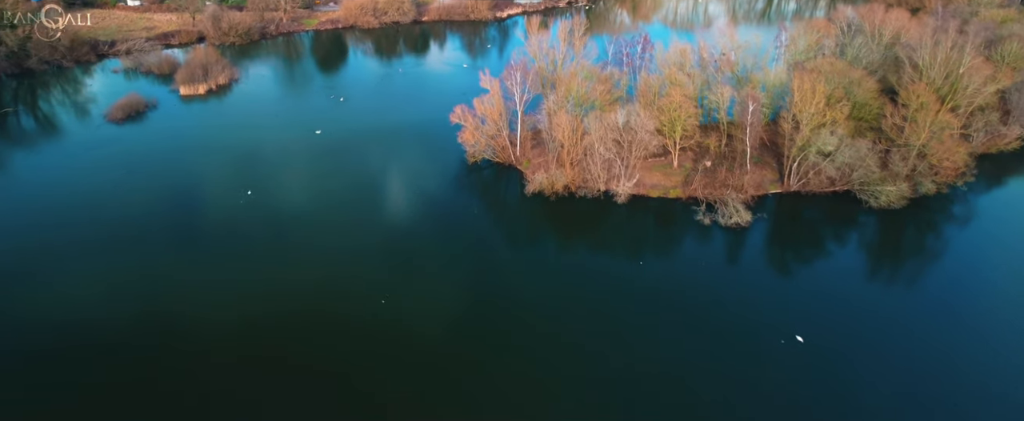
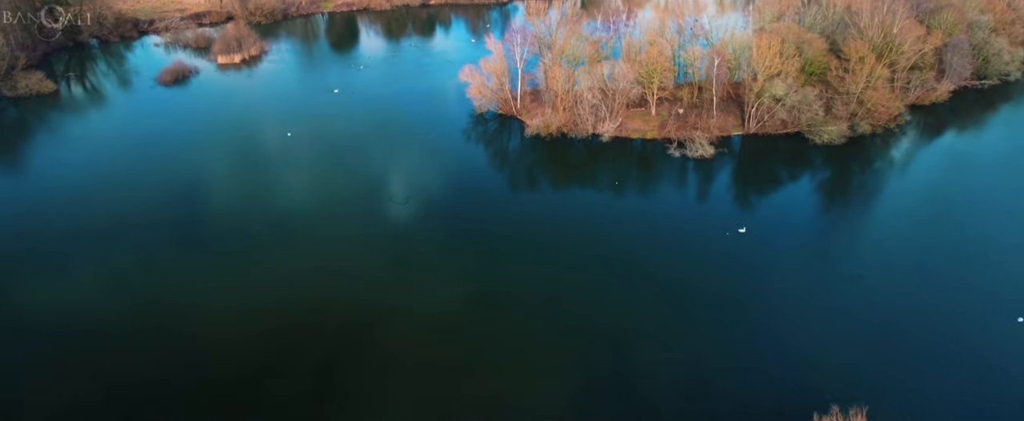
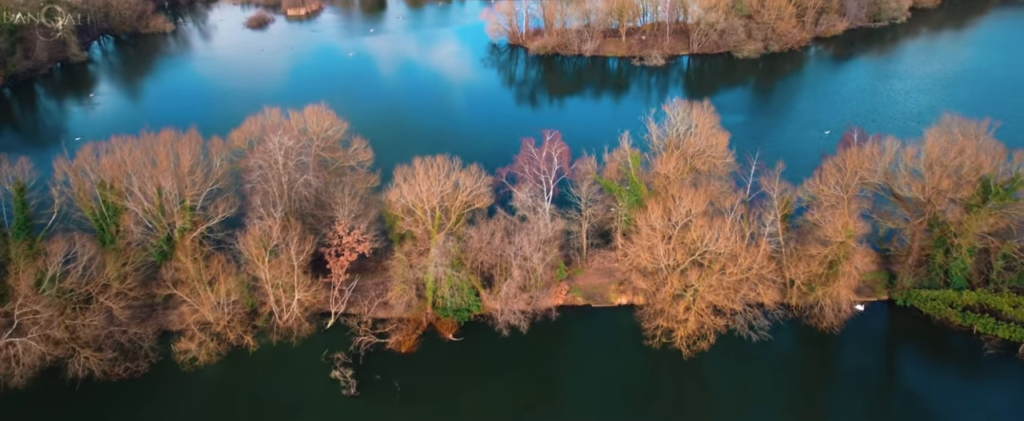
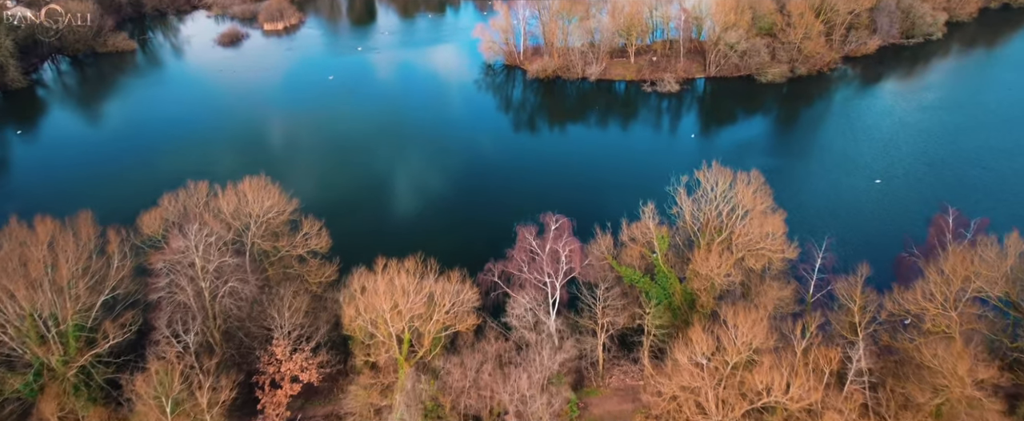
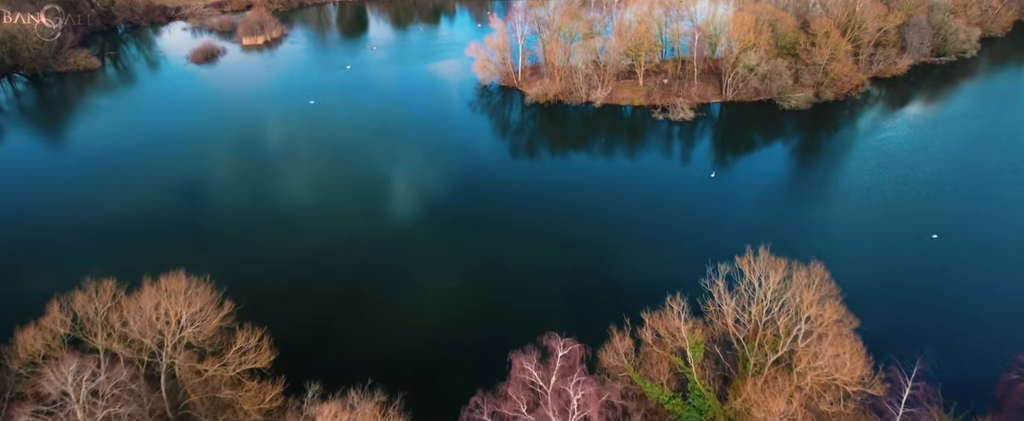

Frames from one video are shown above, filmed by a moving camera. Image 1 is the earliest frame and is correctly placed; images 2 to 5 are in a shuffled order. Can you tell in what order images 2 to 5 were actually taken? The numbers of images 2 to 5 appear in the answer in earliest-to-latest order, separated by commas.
2, 5, 4, 3
